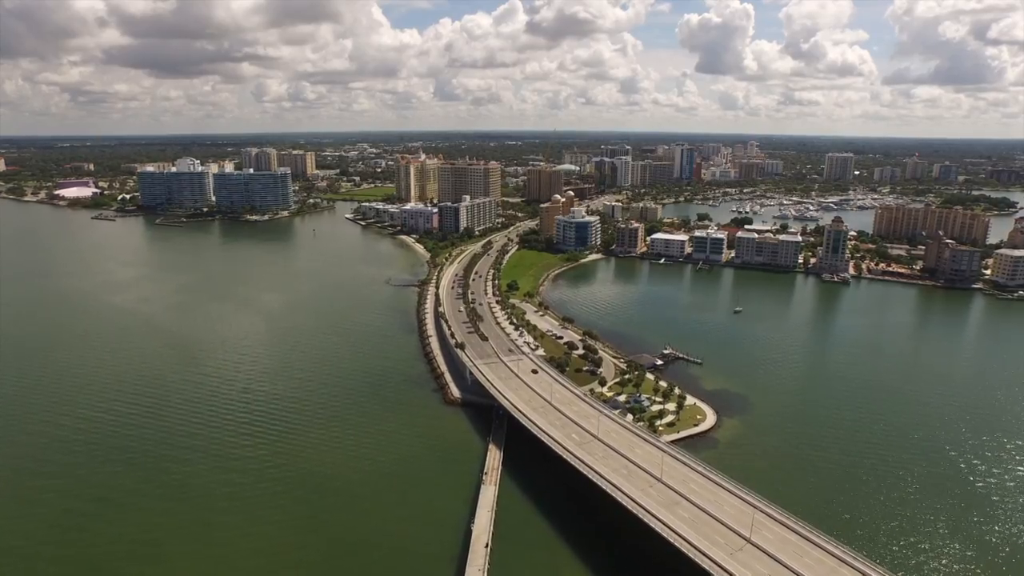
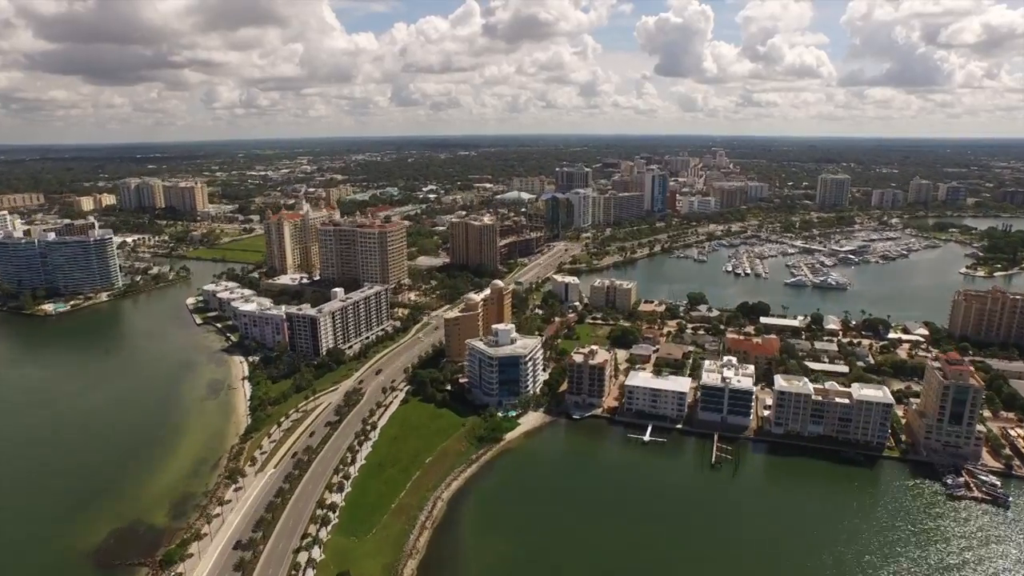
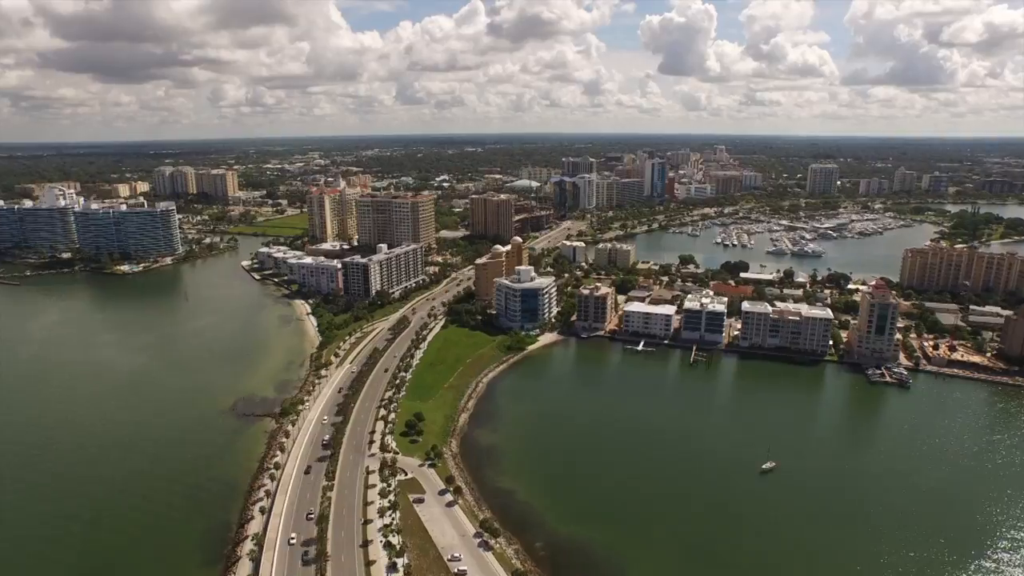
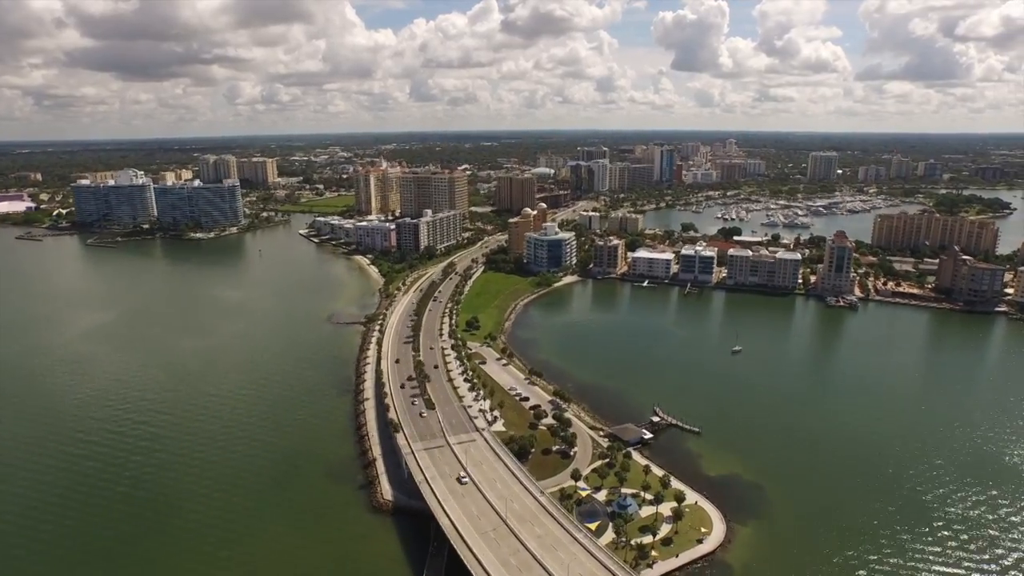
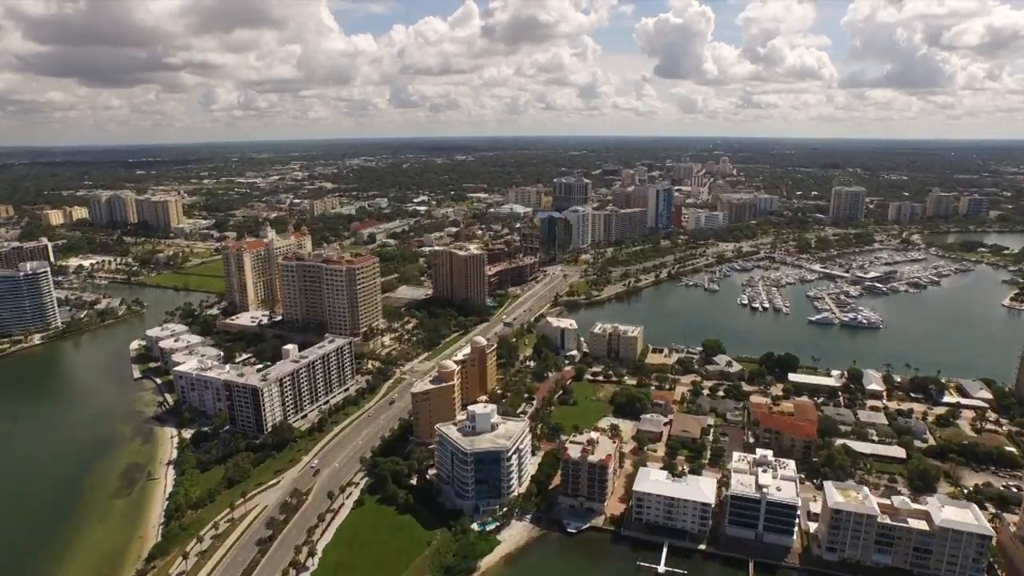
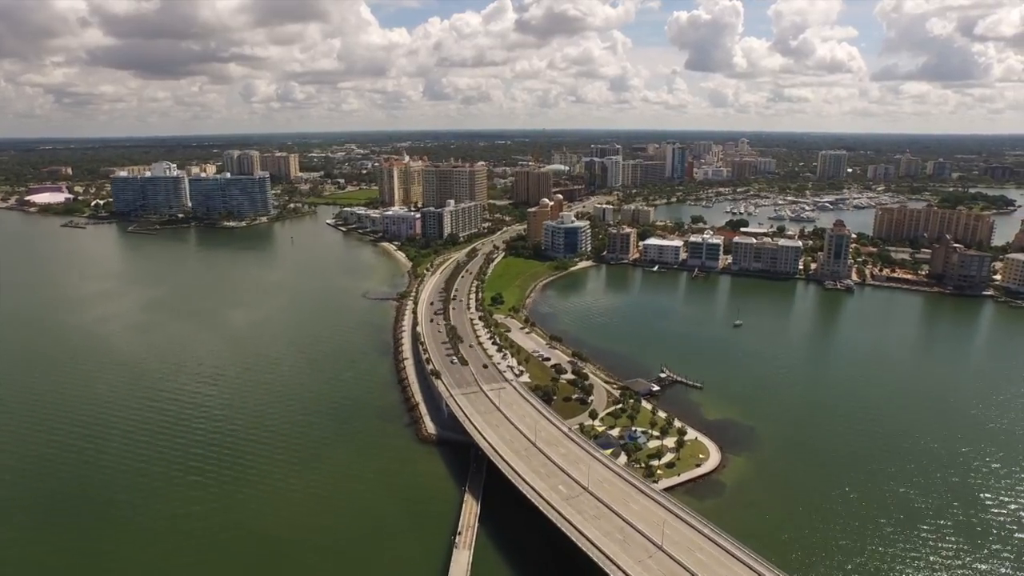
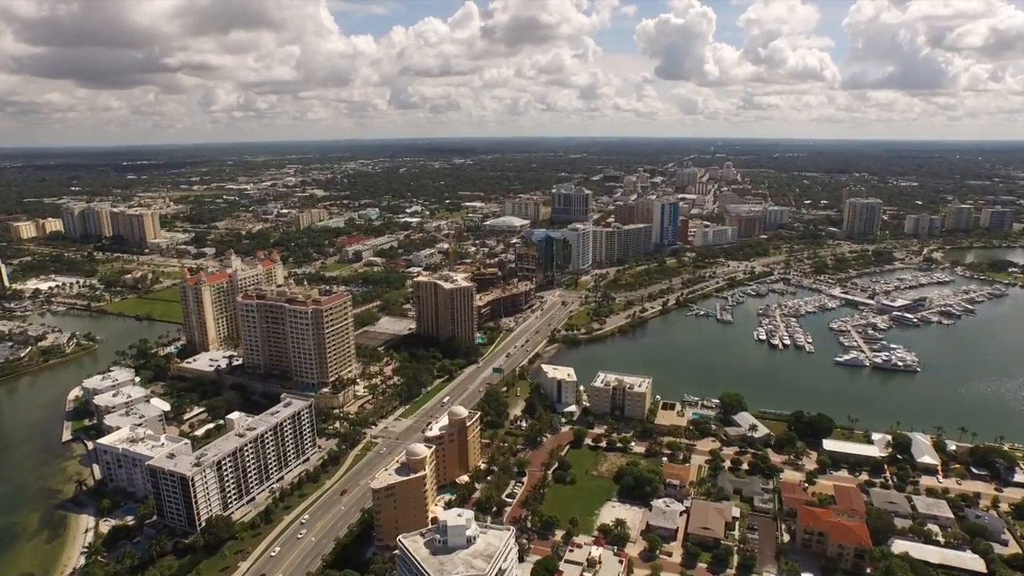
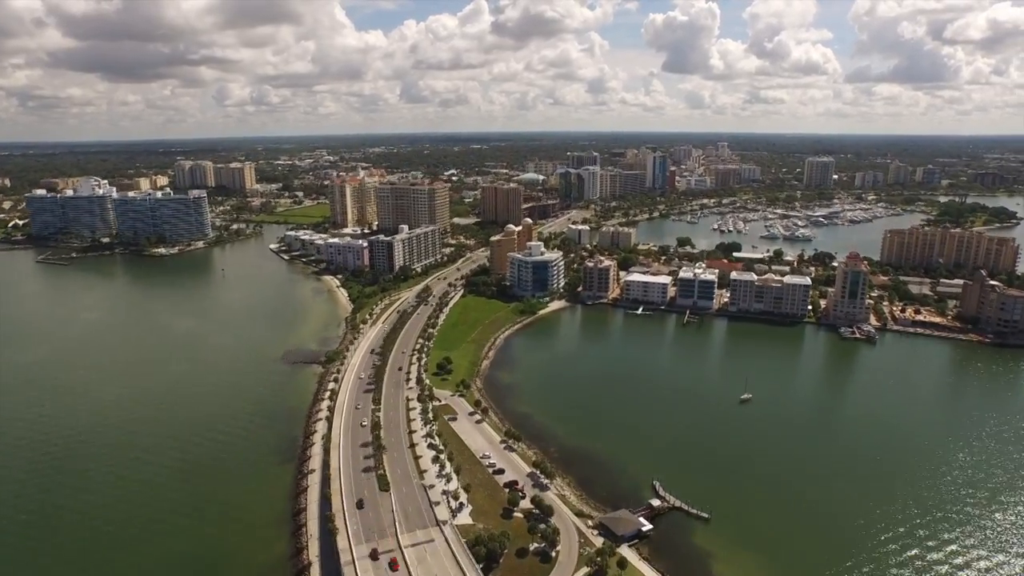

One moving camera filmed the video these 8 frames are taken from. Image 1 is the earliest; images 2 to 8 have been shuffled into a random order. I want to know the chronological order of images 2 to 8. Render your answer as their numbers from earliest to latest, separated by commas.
6, 4, 8, 3, 2, 5, 7
